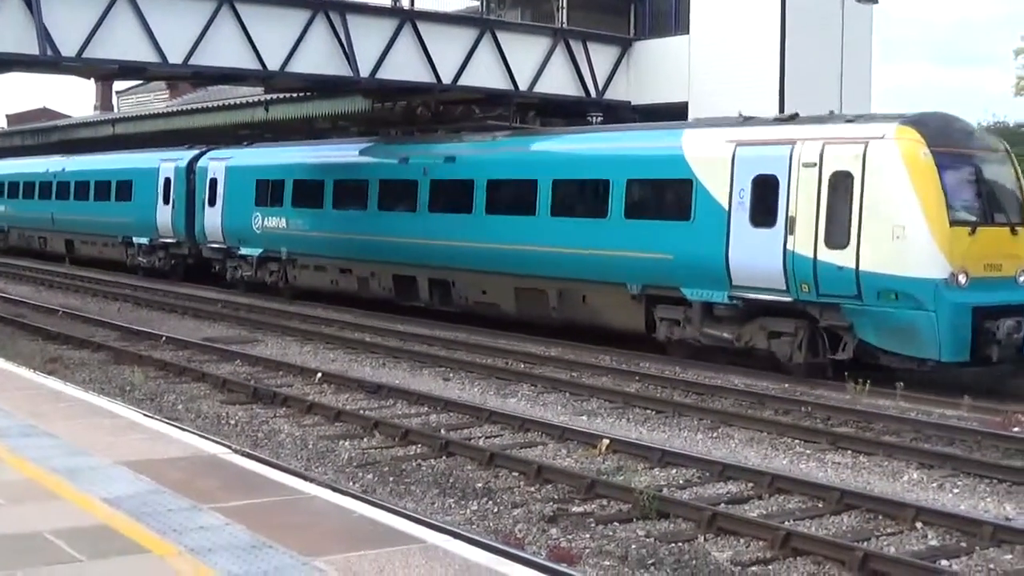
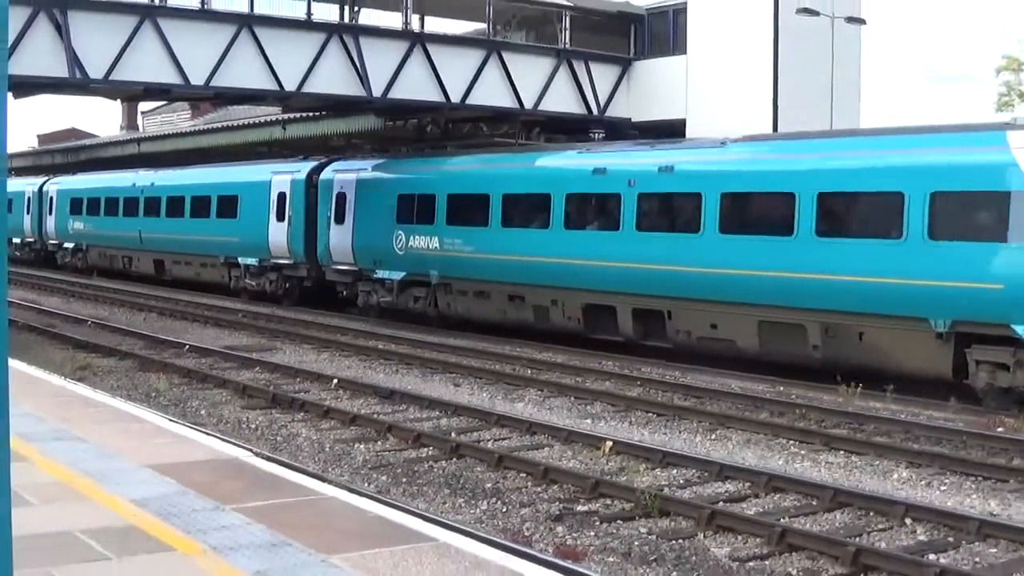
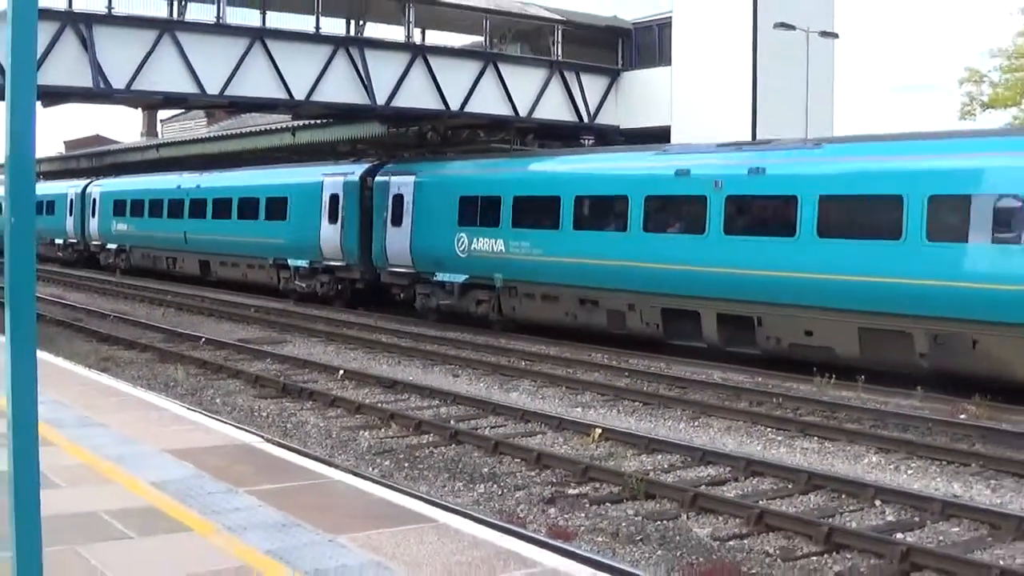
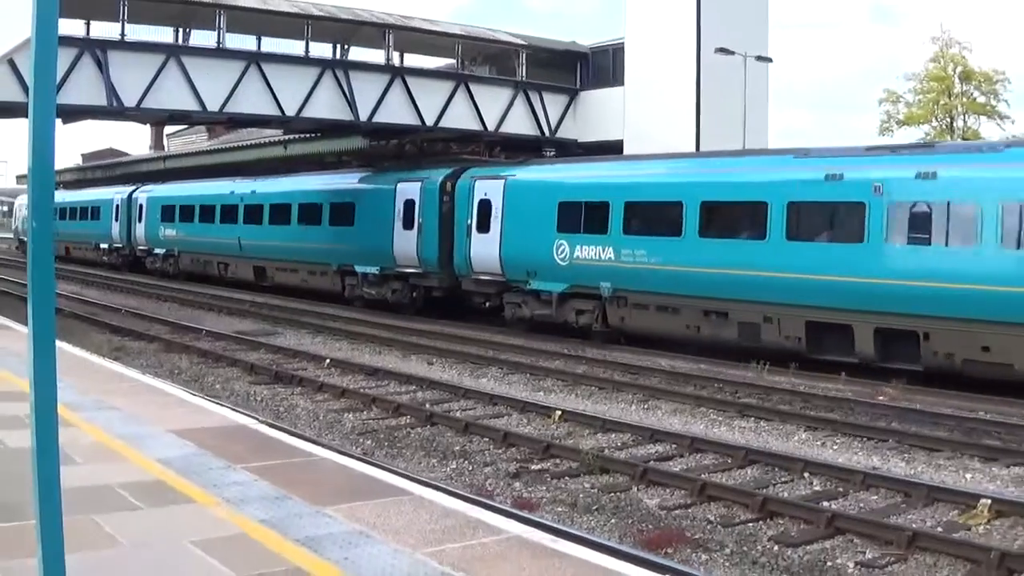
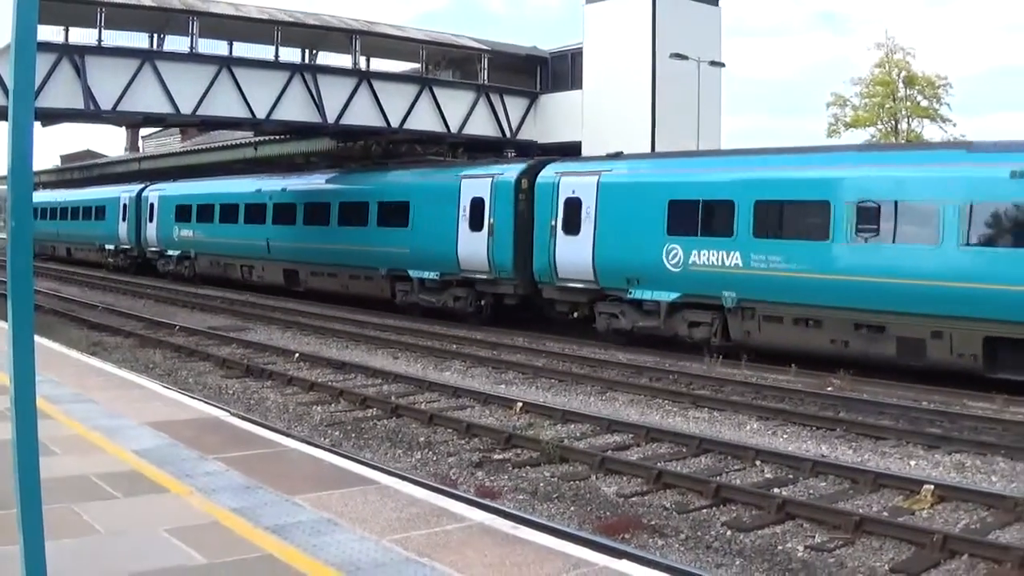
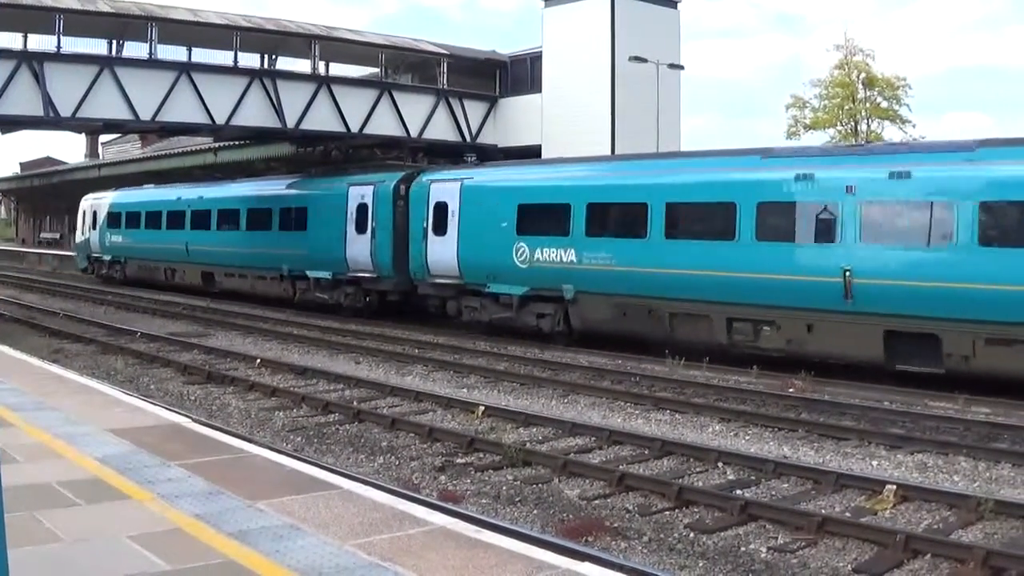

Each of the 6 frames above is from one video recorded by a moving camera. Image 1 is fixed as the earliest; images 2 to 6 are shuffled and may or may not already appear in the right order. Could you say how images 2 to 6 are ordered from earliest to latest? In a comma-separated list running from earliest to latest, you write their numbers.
2, 3, 4, 5, 6
